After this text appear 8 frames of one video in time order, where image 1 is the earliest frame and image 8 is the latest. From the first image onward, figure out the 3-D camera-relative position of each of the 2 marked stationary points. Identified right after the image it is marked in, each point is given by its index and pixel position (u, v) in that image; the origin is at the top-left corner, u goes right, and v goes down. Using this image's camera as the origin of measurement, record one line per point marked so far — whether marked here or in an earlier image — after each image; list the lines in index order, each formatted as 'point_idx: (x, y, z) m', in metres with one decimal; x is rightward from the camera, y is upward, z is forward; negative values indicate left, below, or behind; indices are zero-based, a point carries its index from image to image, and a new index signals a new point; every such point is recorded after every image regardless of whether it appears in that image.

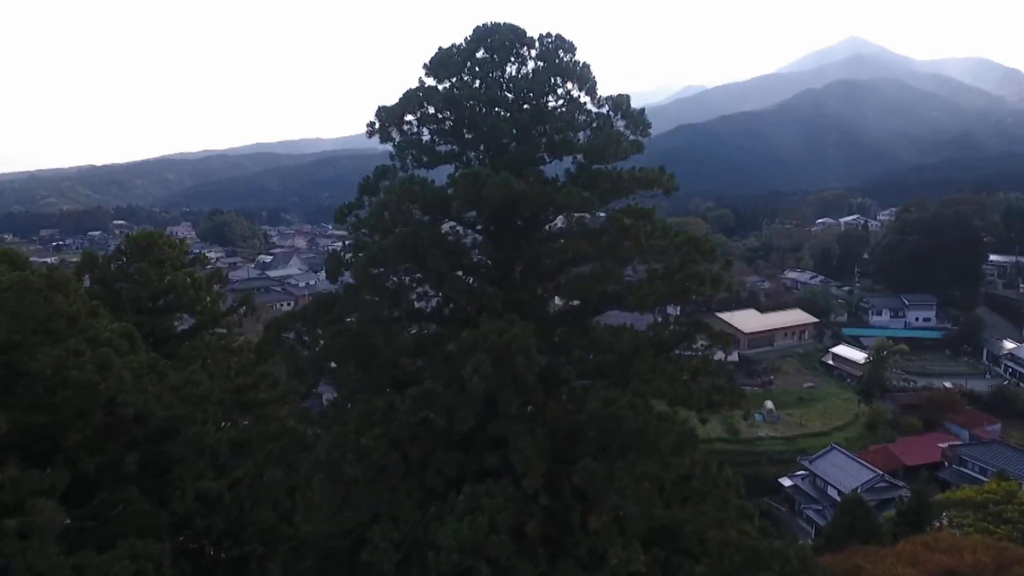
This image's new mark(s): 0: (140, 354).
0: (-3.1, -0.6, +5.8) m
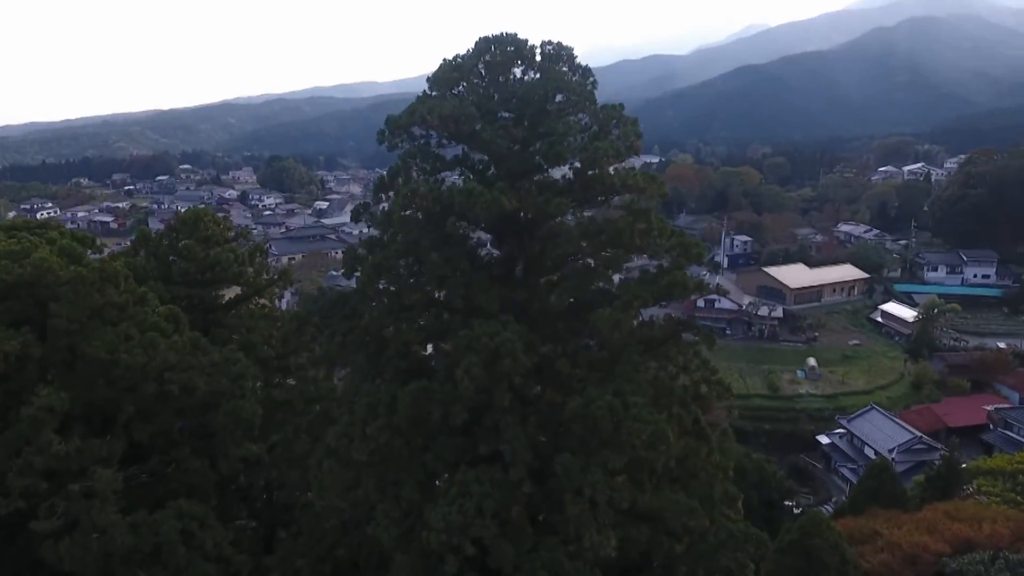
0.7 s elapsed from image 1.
0: (-3.1, -0.4, +6.4) m
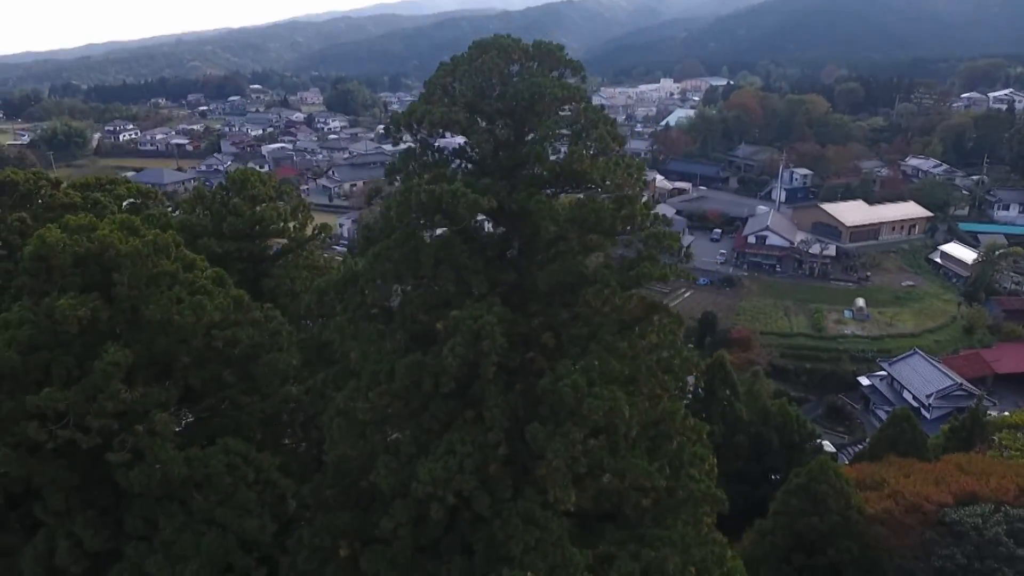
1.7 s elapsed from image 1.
0: (-3.0, -0.1, +7.4) m
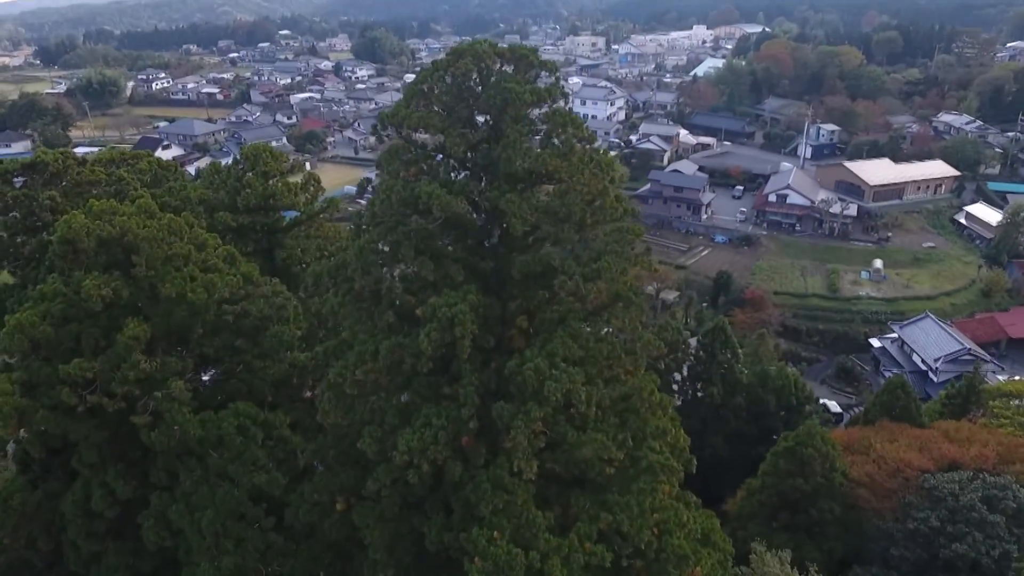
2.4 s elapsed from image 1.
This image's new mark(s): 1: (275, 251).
0: (-3.2, +0.2, +8.0) m
1: (-3.4, +0.5, +10.0) m
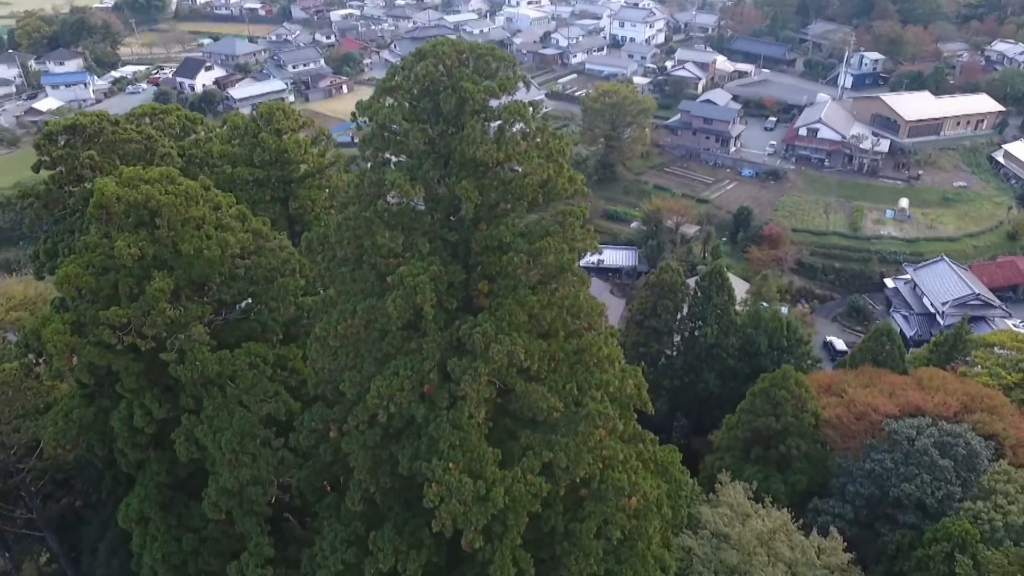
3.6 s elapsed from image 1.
0: (-3.5, +0.8, +9.1) m
1: (-3.5, +1.4, +11.1) m
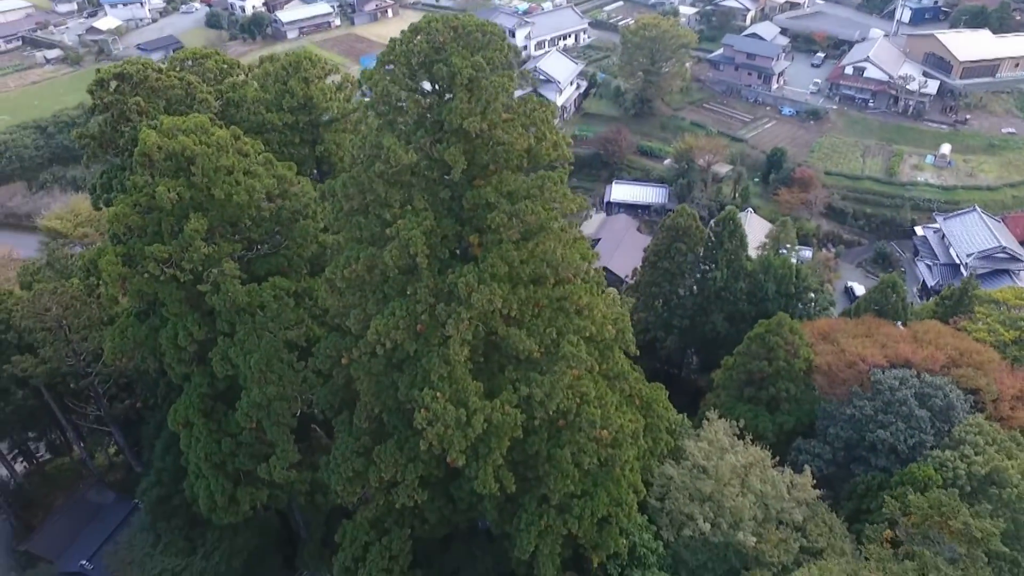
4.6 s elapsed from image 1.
0: (-3.5, +1.6, +10.1) m
1: (-3.3, +2.5, +12.0) m
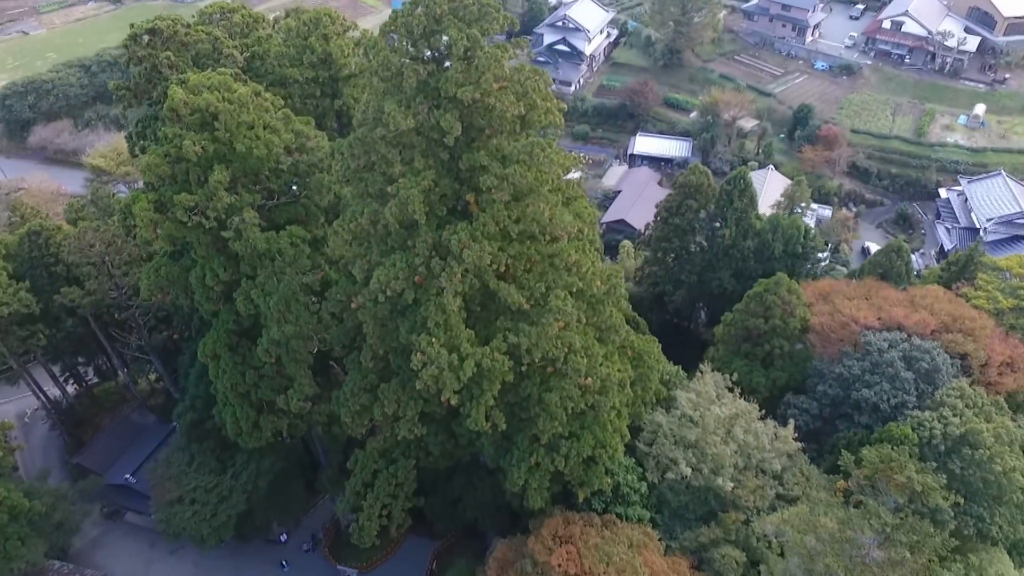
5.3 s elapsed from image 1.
0: (-3.4, +2.5, +10.8) m
1: (-3.2, +3.4, +12.6) m
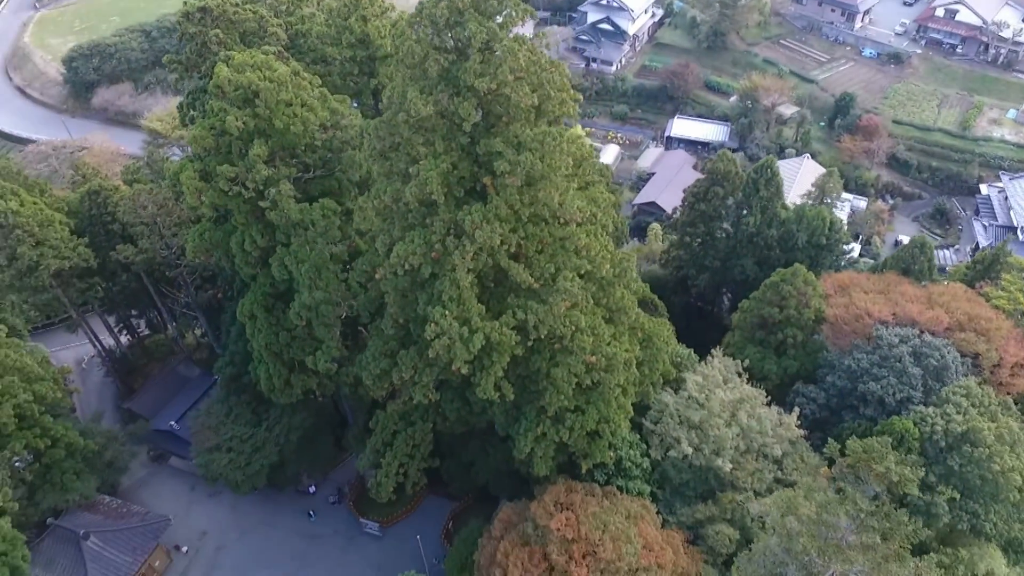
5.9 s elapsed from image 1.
0: (-3.0, +3.0, +11.5) m
1: (-2.6, +4.0, +13.2) m
